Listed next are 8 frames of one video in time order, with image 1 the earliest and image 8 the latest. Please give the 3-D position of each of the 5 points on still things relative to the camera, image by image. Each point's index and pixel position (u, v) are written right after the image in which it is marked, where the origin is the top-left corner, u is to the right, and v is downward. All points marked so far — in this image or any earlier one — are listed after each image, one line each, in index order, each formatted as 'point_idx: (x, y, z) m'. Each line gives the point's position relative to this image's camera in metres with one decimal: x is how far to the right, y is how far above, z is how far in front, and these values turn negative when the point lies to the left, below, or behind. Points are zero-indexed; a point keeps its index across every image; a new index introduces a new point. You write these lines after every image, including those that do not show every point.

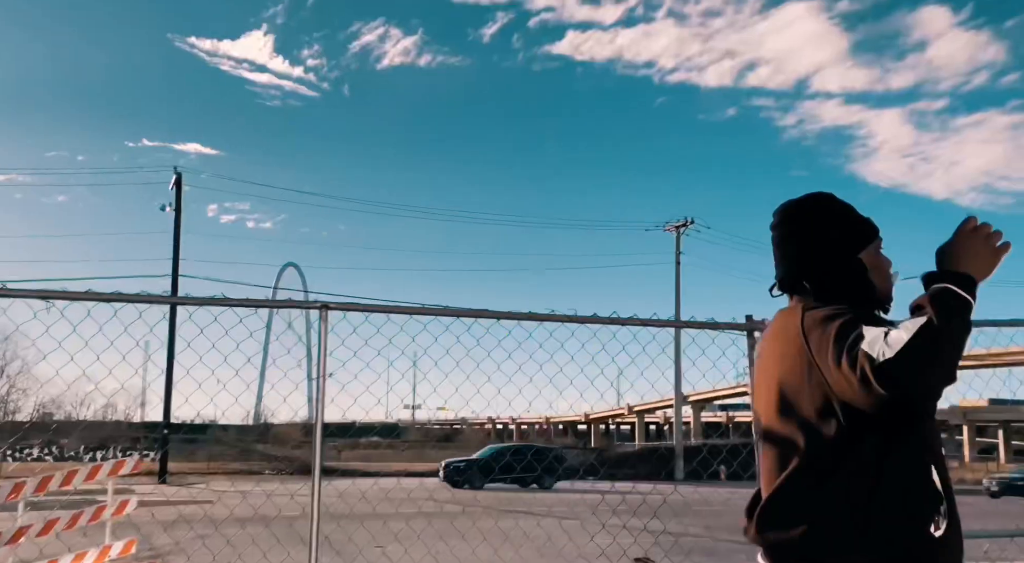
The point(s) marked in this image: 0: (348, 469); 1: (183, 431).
0: (-0.8, -0.9, +4.4) m
1: (-1.3, -0.6, +3.8) m
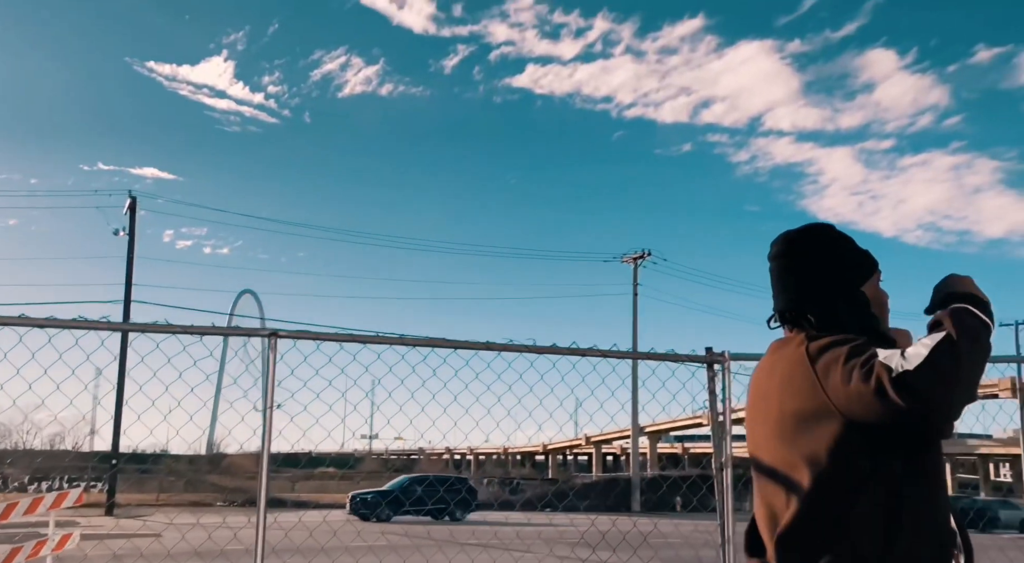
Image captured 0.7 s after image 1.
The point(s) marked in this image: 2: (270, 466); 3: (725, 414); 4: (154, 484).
0: (-1.0, -1.0, +4.4) m
1: (-1.5, -0.7, +3.7) m
2: (-1.0, -0.7, +3.8) m
3: (+1.1, -0.7, +4.9) m
4: (-1.5, -0.8, +3.8) m
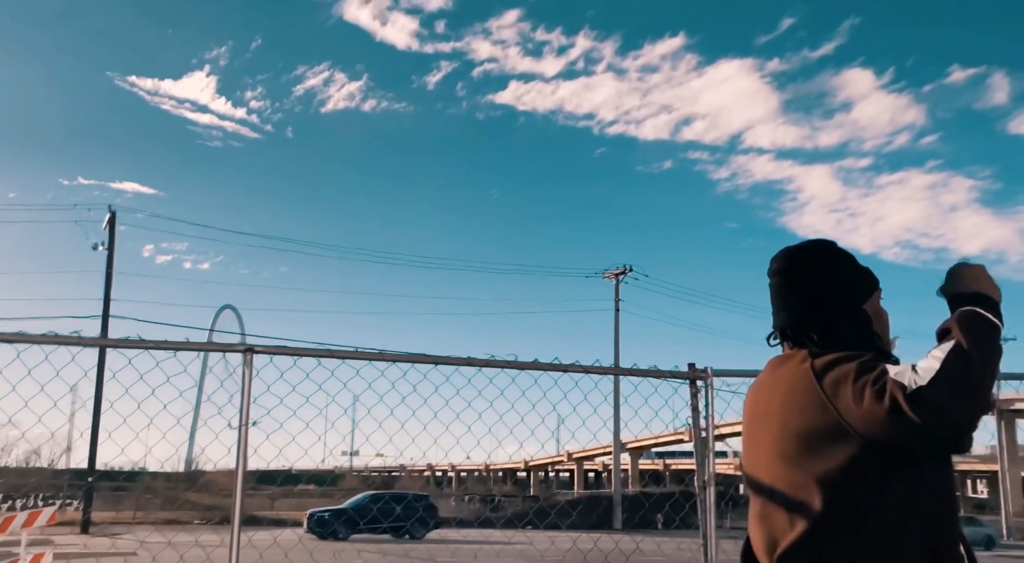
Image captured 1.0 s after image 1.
0: (-1.1, -1.1, +4.3) m
1: (-1.6, -0.8, +3.6) m
2: (-1.1, -0.8, +3.7) m
3: (+1.0, -0.8, +4.9) m
4: (-1.5, -0.9, +3.8) m
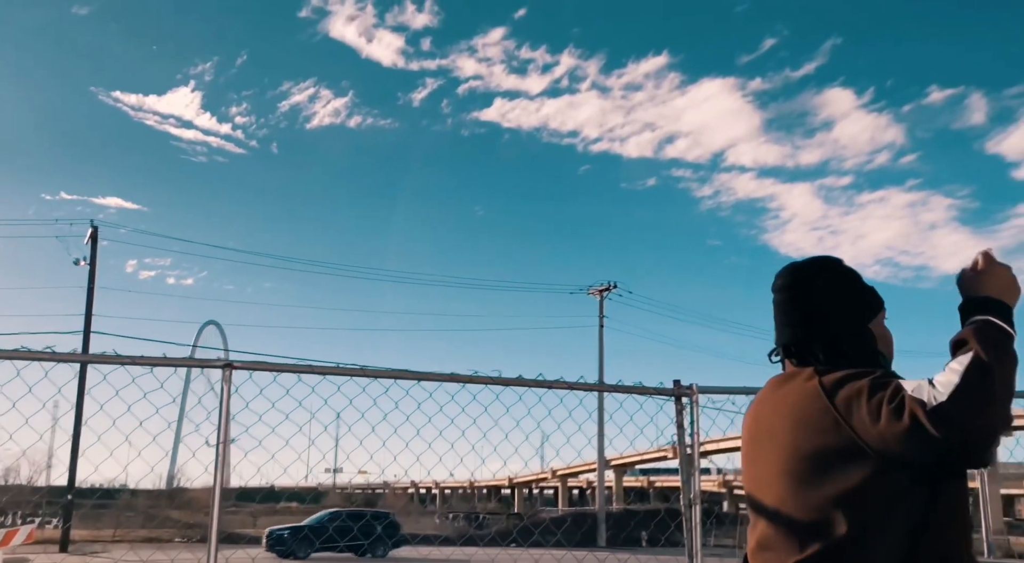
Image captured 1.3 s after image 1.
0: (-1.2, -1.2, +4.3) m
1: (-1.6, -0.8, +3.6) m
2: (-1.1, -0.9, +3.7) m
3: (+0.9, -0.9, +4.9) m
4: (-1.6, -1.0, +3.7) m
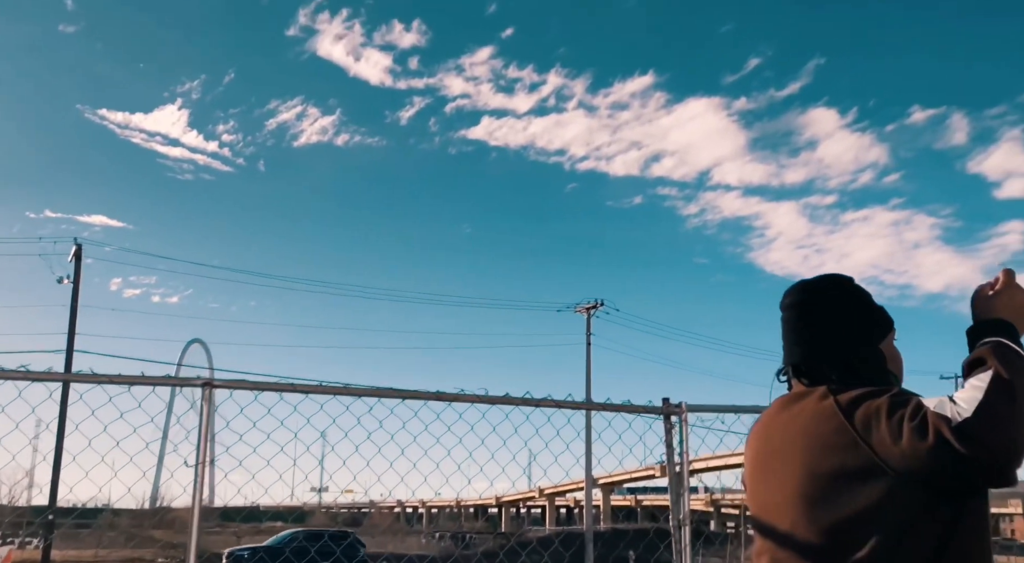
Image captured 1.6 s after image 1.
0: (-1.2, -1.2, +4.2) m
1: (-1.7, -0.9, +3.5) m
2: (-1.2, -0.9, +3.7) m
3: (+0.9, -1.0, +4.9) m
4: (-1.7, -1.0, +3.7) m
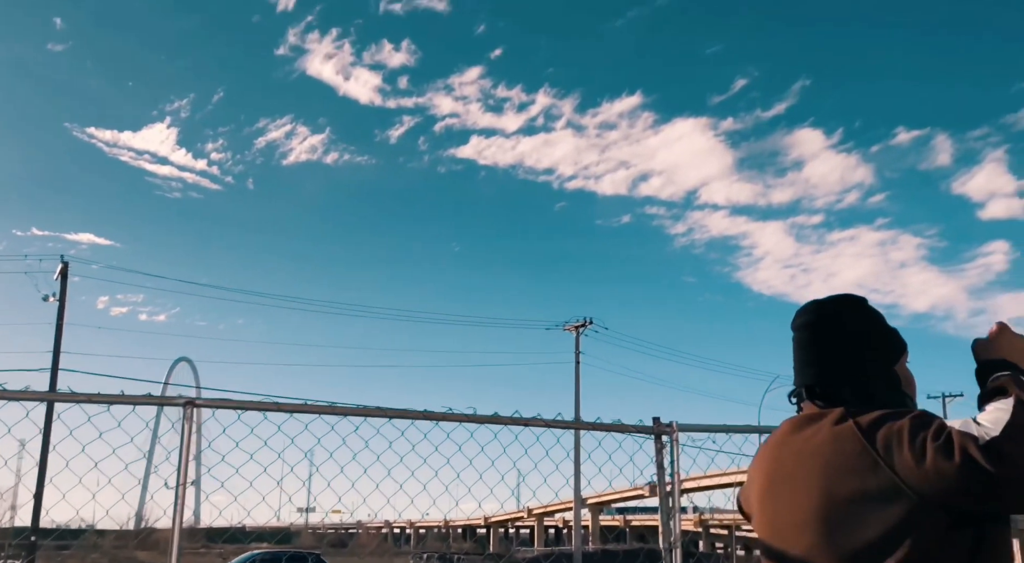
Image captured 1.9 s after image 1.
0: (+0.1, -1.8, +5.2) m
1: (-0.3, -1.4, +4.5) m
2: (+0.2, -1.4, +4.6) m
3: (+2.2, -1.5, +5.9) m
4: (-0.3, -1.5, +4.6) m
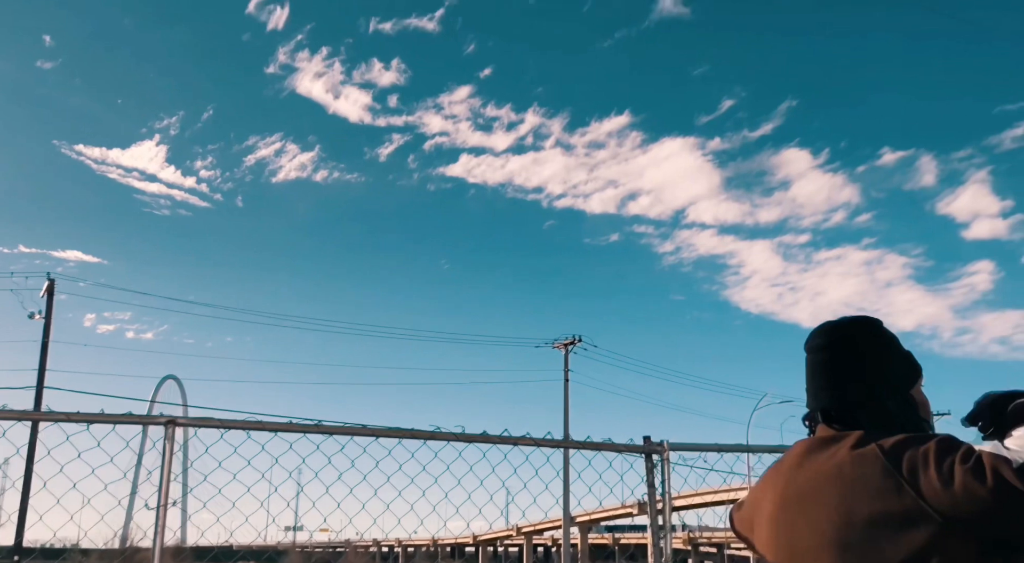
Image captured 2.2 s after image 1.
0: (+0.6, -2.0, +5.9) m
1: (+0.2, -1.6, +5.2) m
2: (+0.7, -1.6, +5.3) m
3: (+2.7, -1.7, +6.6) m
4: (+0.2, -1.7, +5.3) m
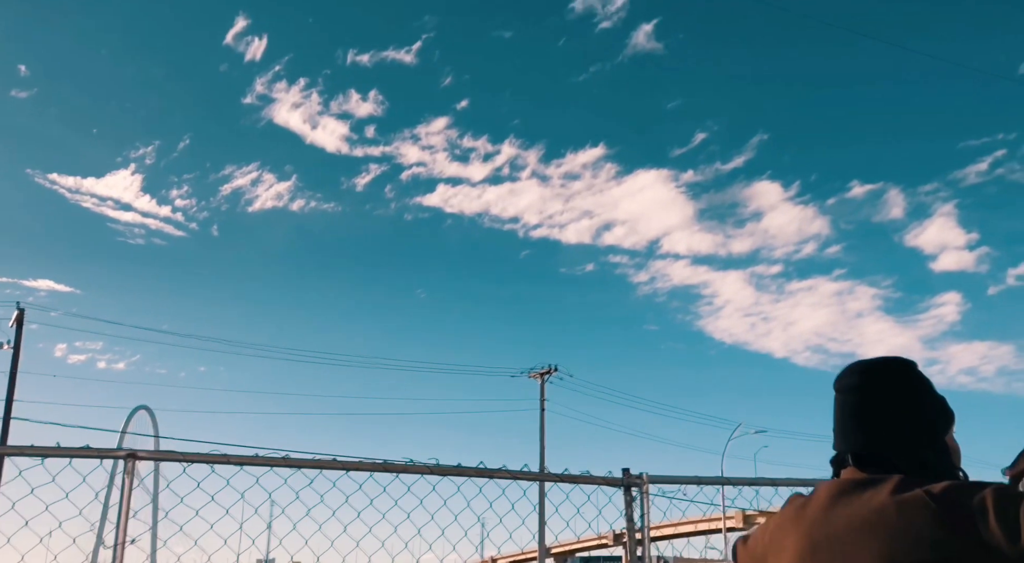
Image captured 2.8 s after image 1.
0: (+1.5, -1.2, +7.4) m
1: (+1.0, -0.8, +6.7) m
2: (+1.5, -0.9, +6.8) m
3: (+3.5, -1.0, +8.1) m
4: (+1.1, -0.9, +6.8) m
